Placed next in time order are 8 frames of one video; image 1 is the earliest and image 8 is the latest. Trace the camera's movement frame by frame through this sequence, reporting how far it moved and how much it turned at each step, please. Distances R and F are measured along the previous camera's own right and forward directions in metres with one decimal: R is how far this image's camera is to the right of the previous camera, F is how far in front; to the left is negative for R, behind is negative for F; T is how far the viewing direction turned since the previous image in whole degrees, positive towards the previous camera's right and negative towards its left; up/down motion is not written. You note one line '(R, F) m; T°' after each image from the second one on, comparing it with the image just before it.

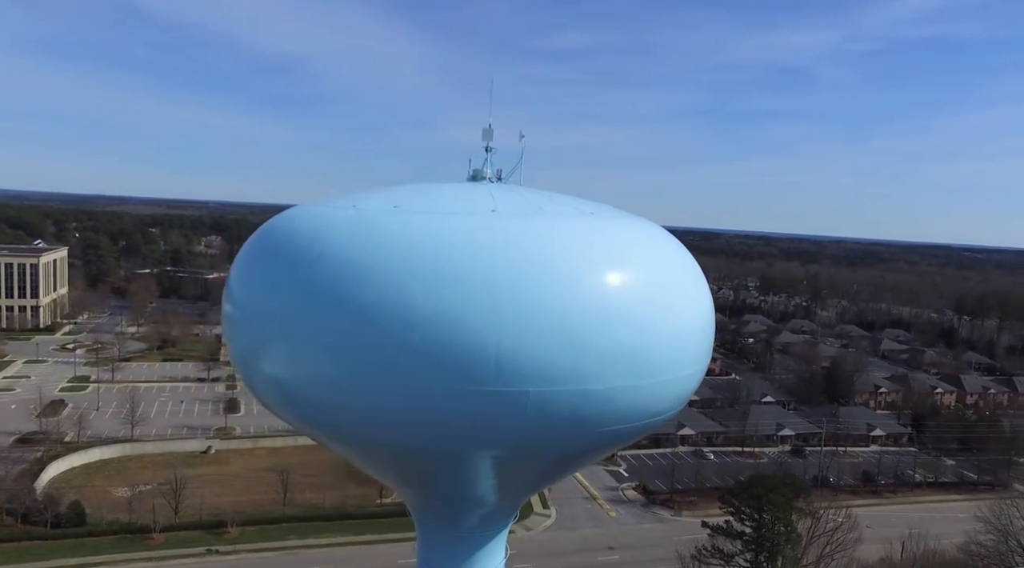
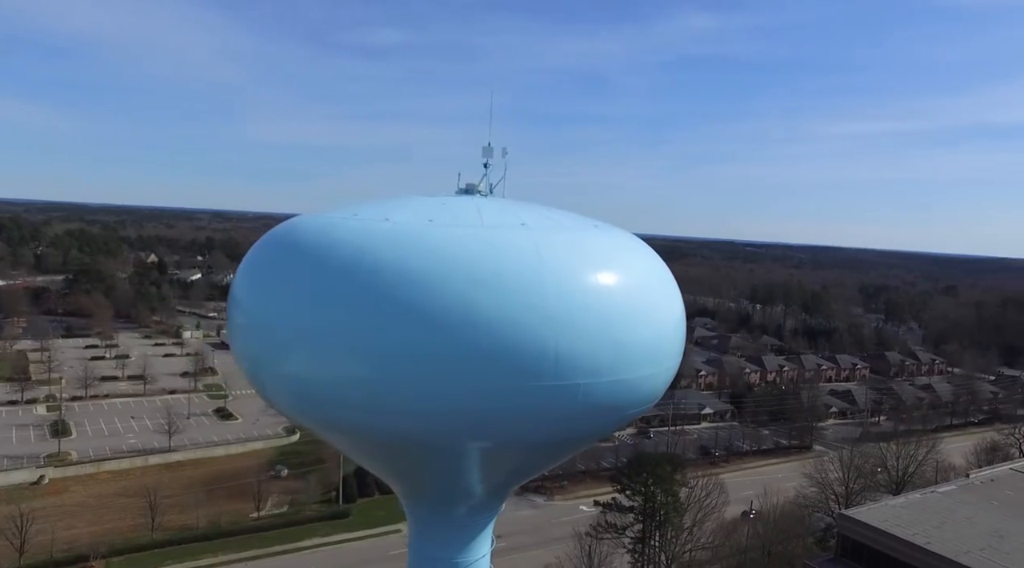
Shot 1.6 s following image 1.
(-1.5, -0.3) m; +15°
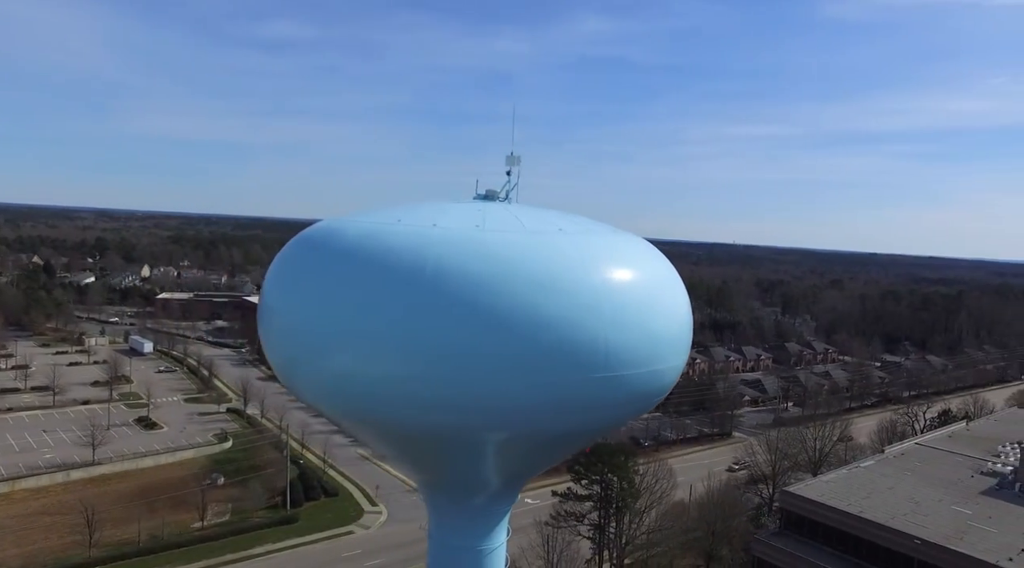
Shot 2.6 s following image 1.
(-1.0, -0.2) m; +8°
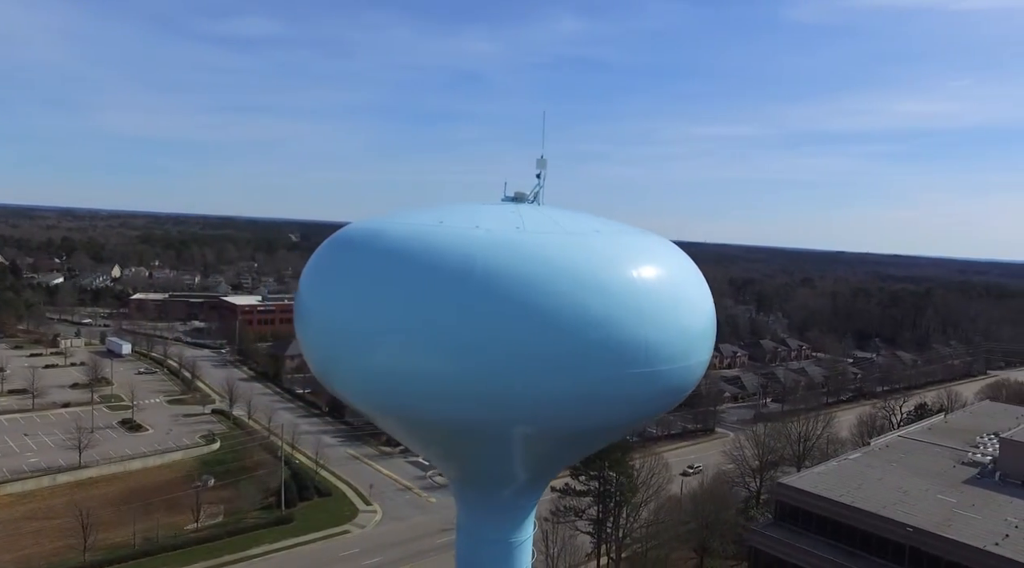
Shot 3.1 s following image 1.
(-0.5, -0.1) m; +3°
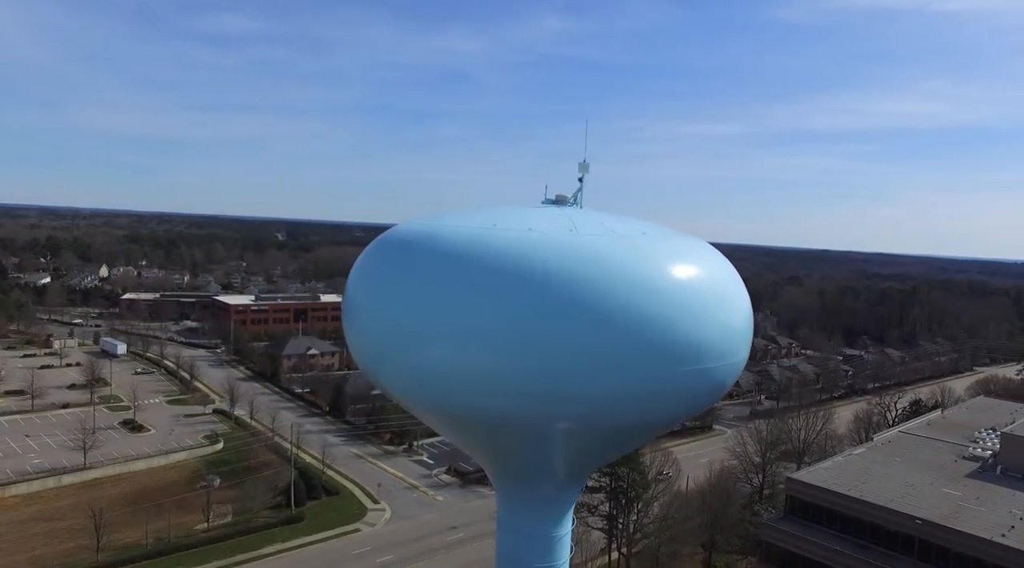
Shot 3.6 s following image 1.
(-0.5, -0.1) m; +2°
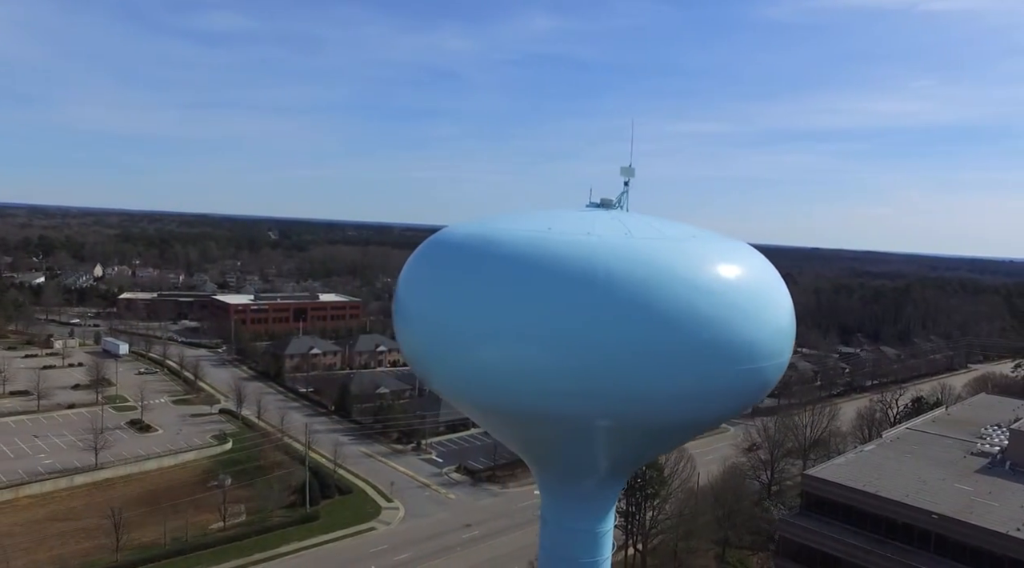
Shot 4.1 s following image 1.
(-0.5, -0.1) m; +1°
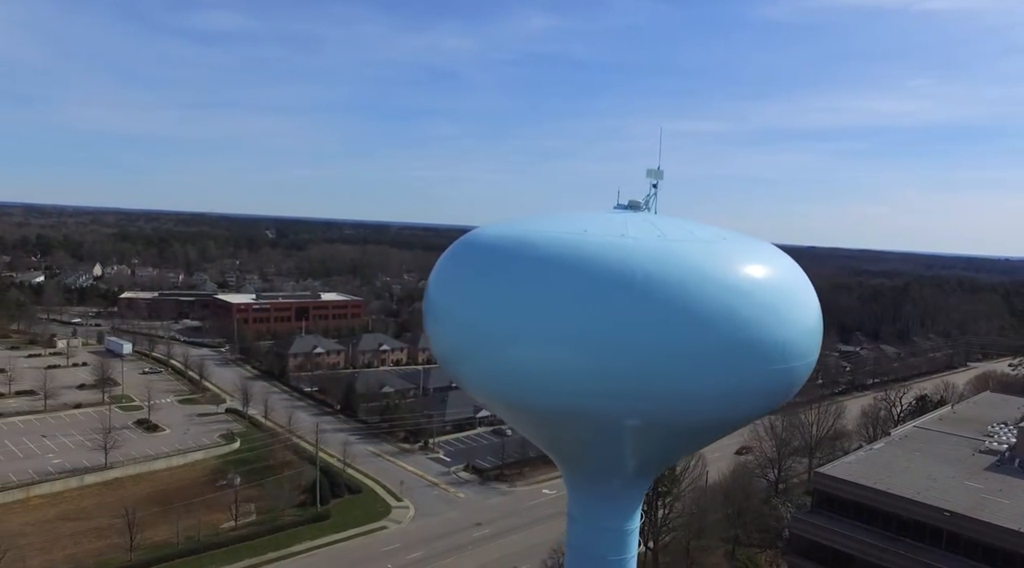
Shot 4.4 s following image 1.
(-0.3, -0.1) m; +1°
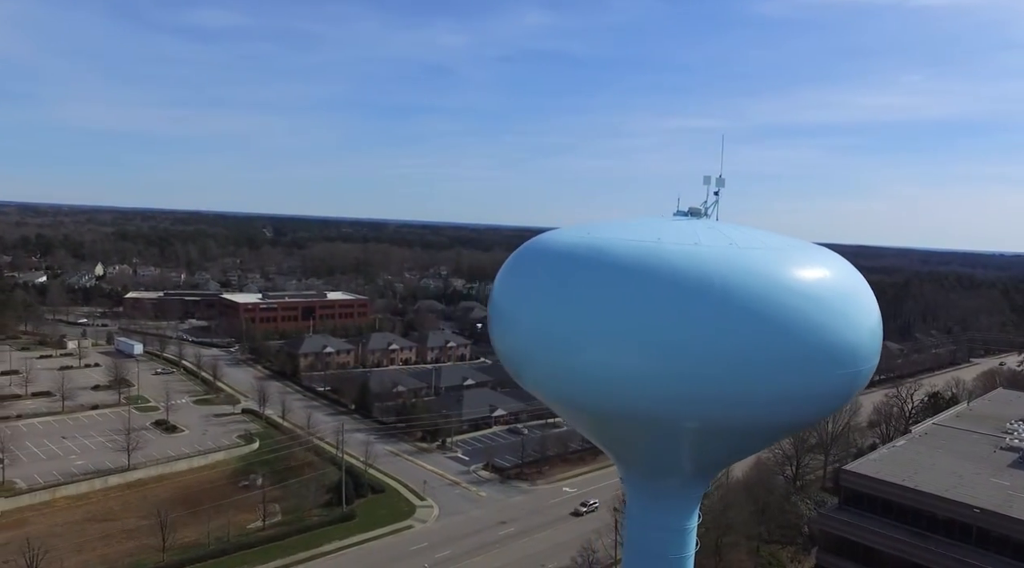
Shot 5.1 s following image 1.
(-0.6, -0.1) m; +1°
